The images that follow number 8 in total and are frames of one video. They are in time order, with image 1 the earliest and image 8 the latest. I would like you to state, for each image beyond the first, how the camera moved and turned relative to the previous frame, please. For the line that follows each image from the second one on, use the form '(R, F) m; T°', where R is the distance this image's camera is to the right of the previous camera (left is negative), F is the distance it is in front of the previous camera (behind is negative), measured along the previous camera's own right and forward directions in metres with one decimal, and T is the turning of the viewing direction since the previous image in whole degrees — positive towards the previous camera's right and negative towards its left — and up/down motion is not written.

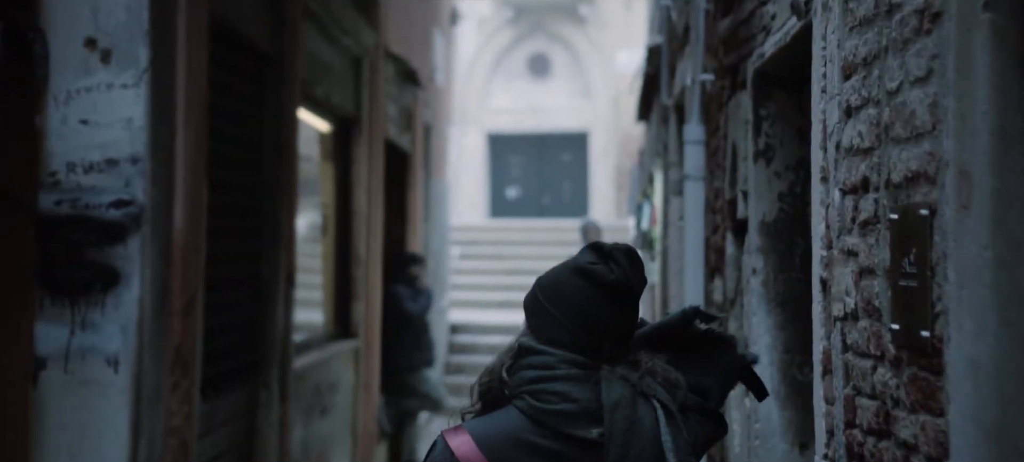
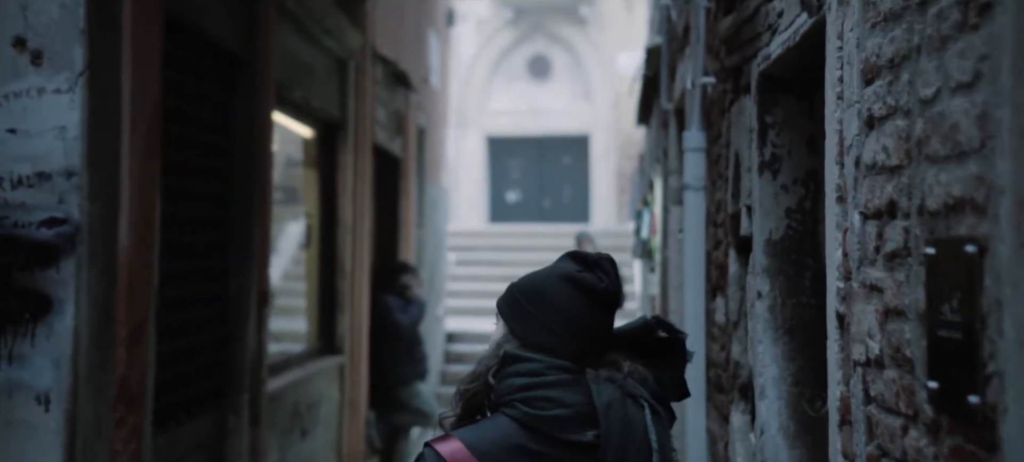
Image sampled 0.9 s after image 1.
(+0.1, +0.3) m; 0°
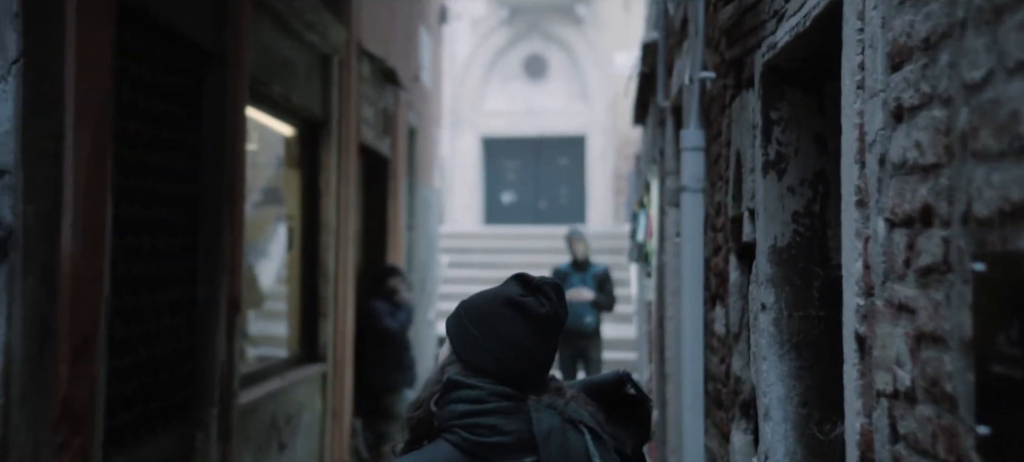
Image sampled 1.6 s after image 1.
(0.0, +0.3) m; 0°
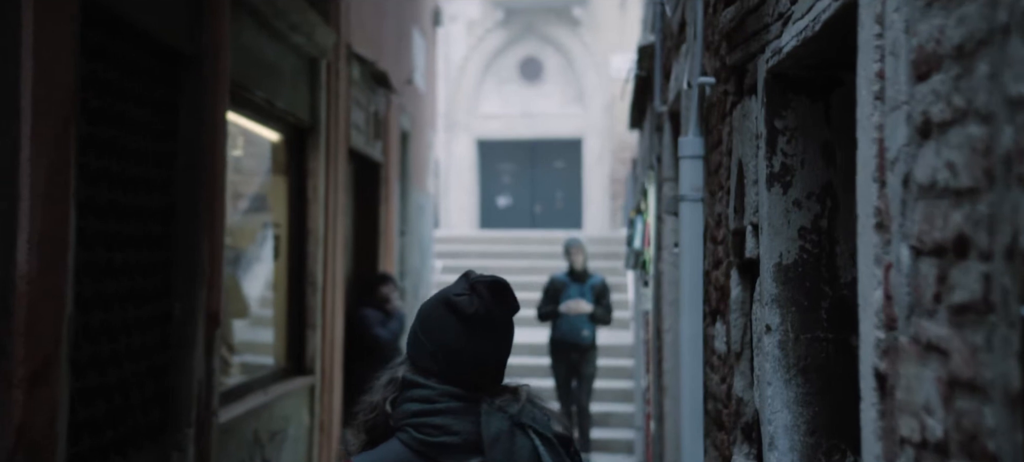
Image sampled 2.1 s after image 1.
(0.0, +0.2) m; 0°
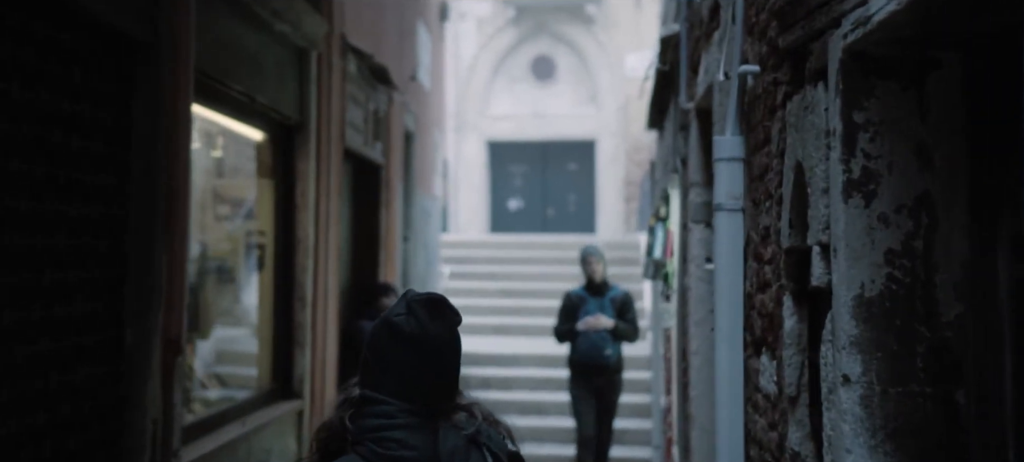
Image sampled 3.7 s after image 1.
(0.0, +0.6) m; -1°
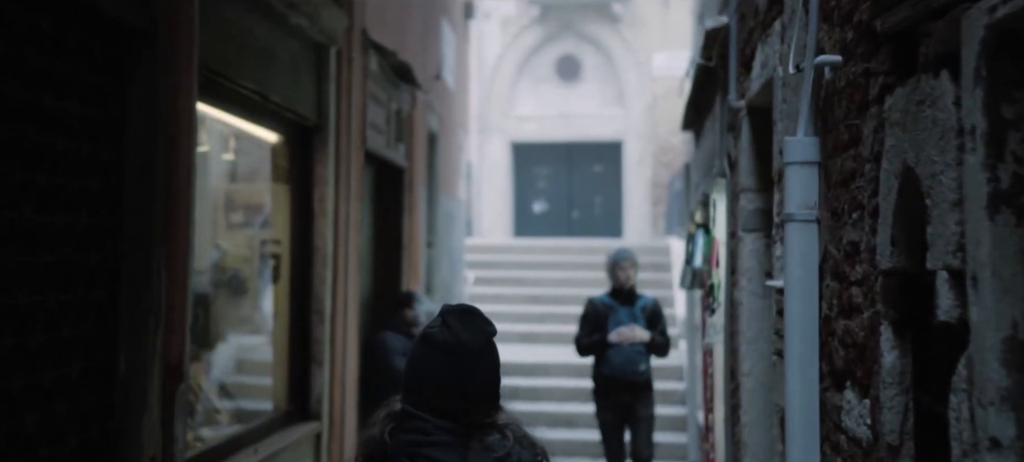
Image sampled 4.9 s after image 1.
(-0.1, +0.5) m; -1°
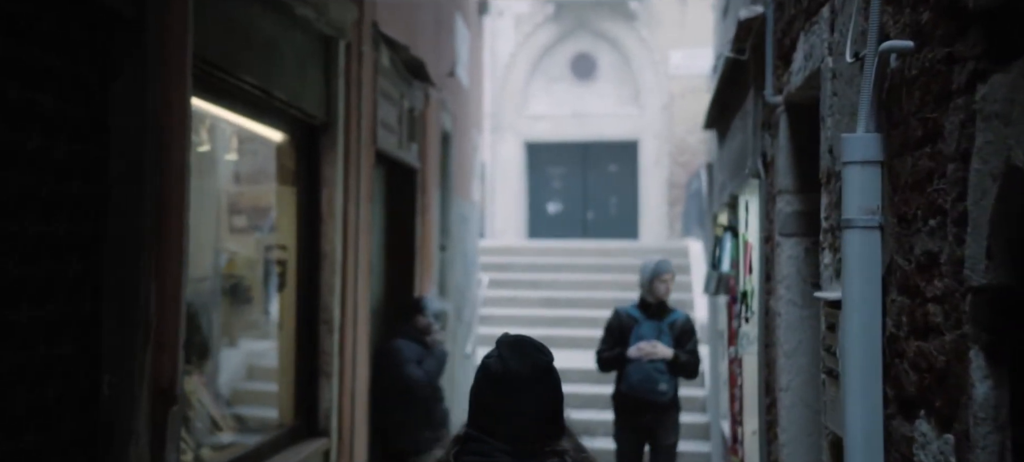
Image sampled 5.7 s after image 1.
(0.0, +0.3) m; -1°
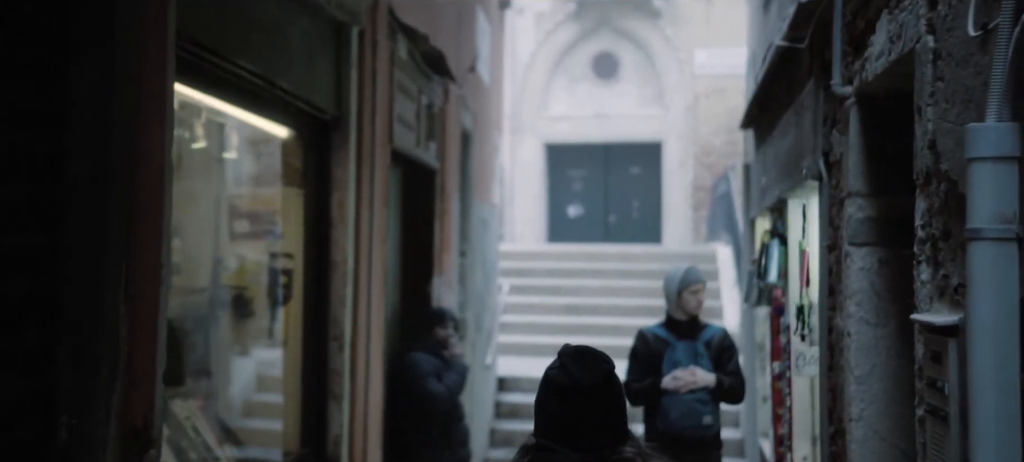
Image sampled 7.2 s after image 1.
(-0.1, +0.6) m; -1°
